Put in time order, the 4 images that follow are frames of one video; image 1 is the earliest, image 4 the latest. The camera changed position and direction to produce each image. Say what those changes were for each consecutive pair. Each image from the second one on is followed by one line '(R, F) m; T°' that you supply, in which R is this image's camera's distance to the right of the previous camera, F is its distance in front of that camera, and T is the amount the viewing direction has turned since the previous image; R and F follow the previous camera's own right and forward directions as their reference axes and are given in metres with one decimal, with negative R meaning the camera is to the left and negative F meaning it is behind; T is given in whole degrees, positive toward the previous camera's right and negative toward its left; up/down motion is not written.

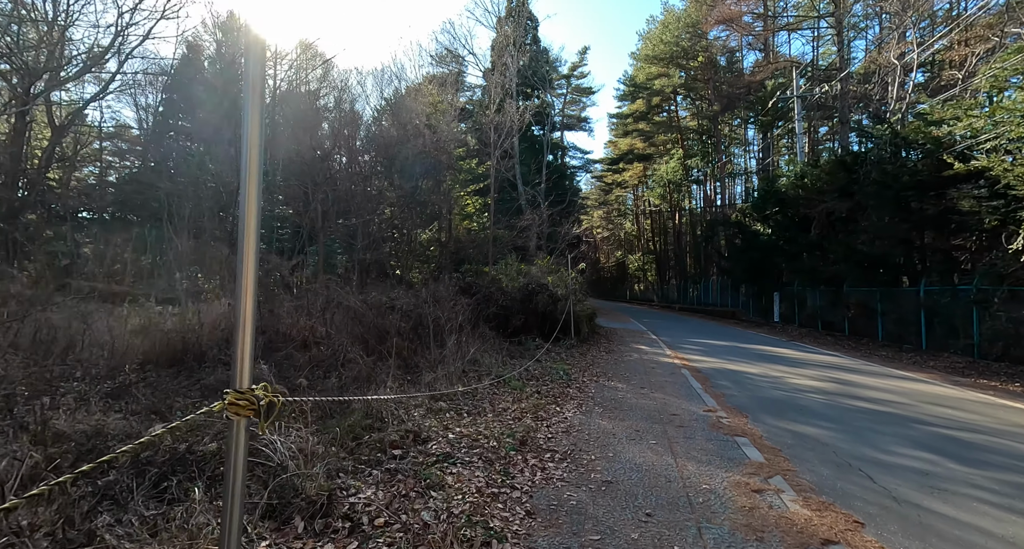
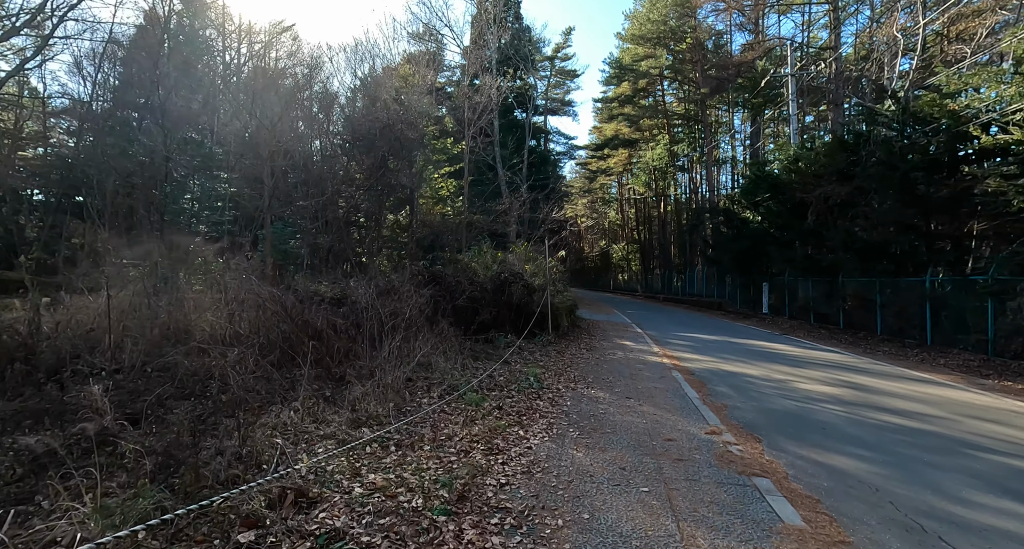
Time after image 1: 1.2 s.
(+0.3, +1.5) m; +2°
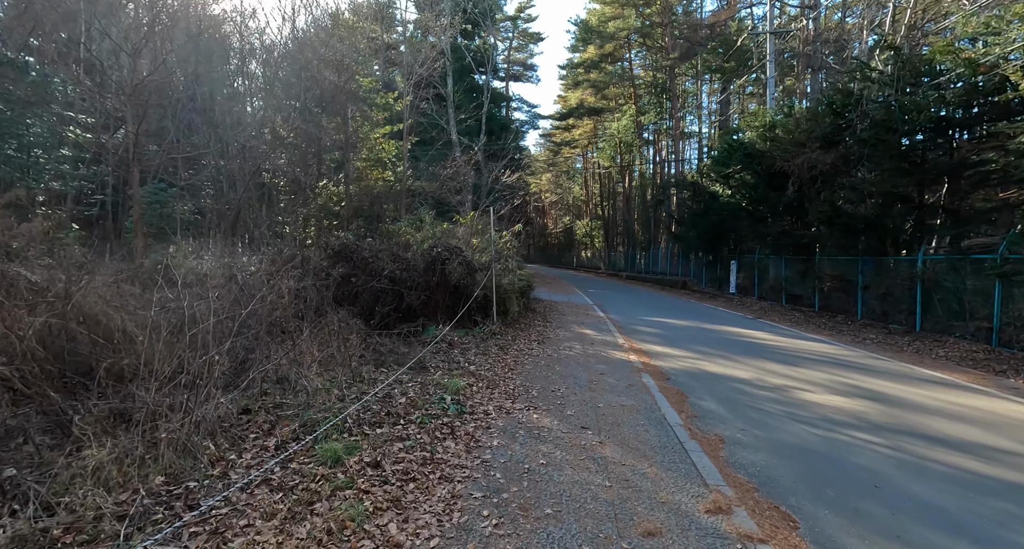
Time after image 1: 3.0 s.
(+0.6, +2.2) m; +4°
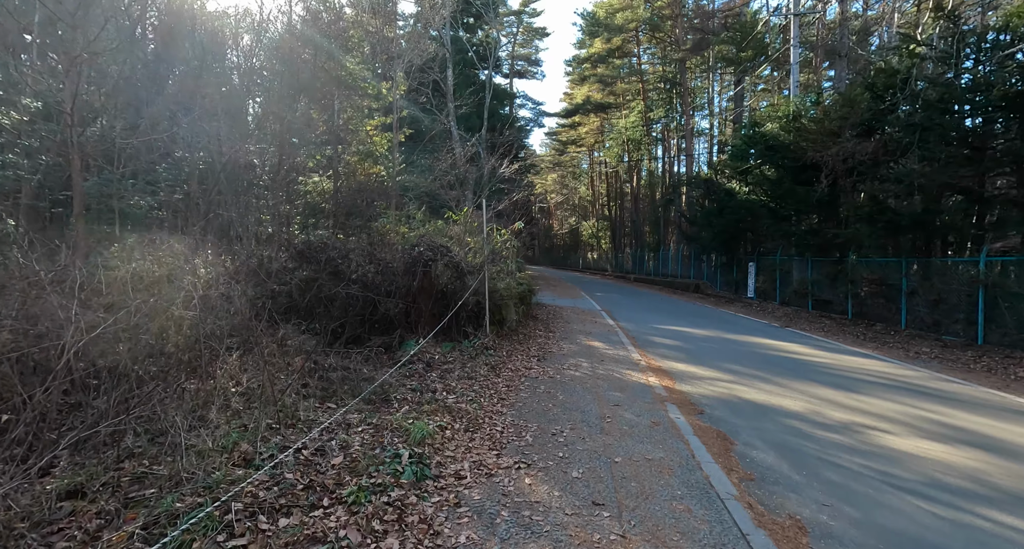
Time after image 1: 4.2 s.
(+0.2, +1.5) m; -1°
